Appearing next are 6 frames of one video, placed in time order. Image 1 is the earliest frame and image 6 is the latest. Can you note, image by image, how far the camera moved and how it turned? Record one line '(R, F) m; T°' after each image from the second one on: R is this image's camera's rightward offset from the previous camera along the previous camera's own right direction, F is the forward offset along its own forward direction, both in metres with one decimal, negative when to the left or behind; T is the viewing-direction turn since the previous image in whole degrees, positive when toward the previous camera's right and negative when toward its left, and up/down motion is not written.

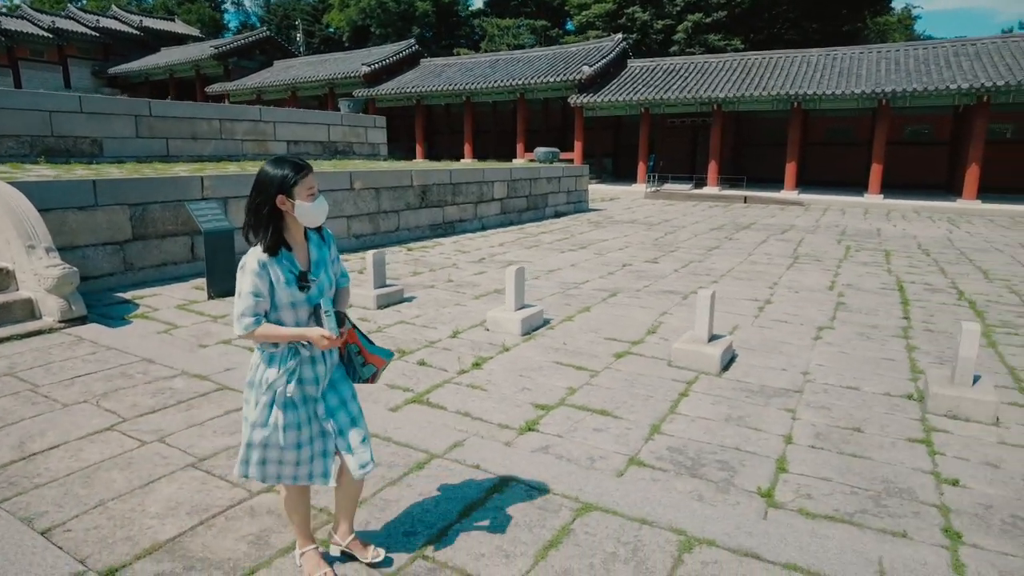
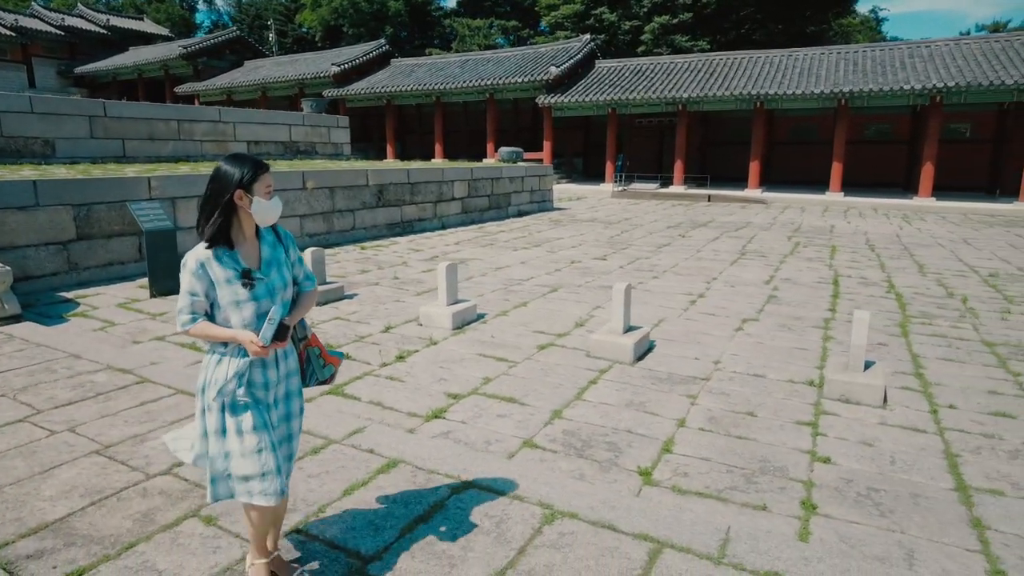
(+0.4, -0.2) m; +2°
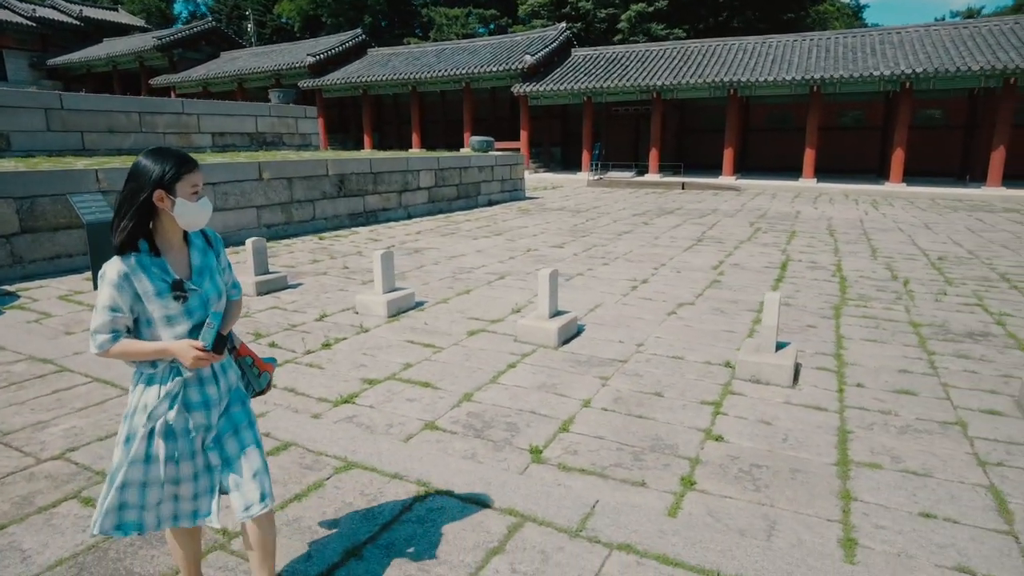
(+0.4, -0.1) m; +1°
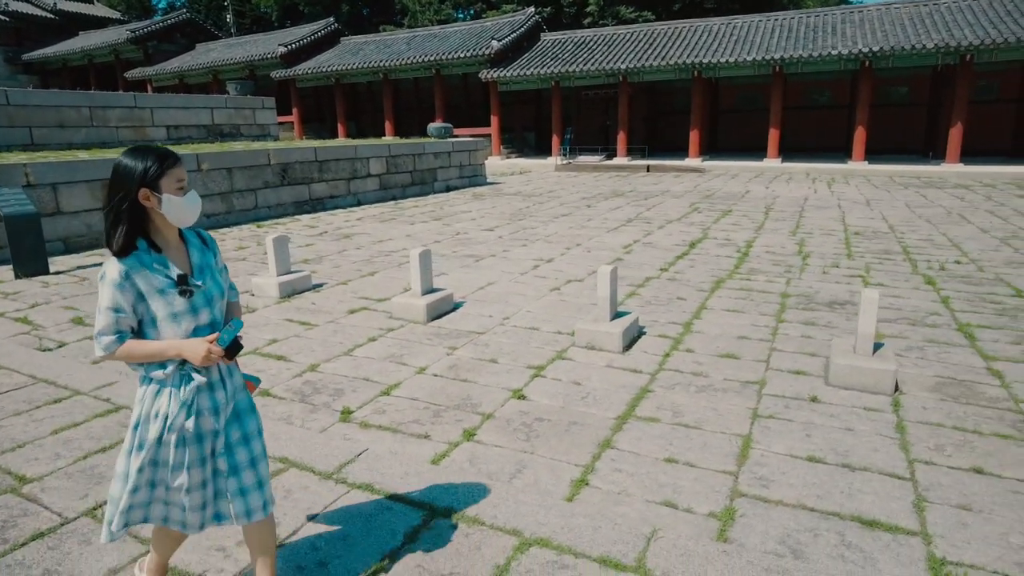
(+0.9, -0.3) m; 0°
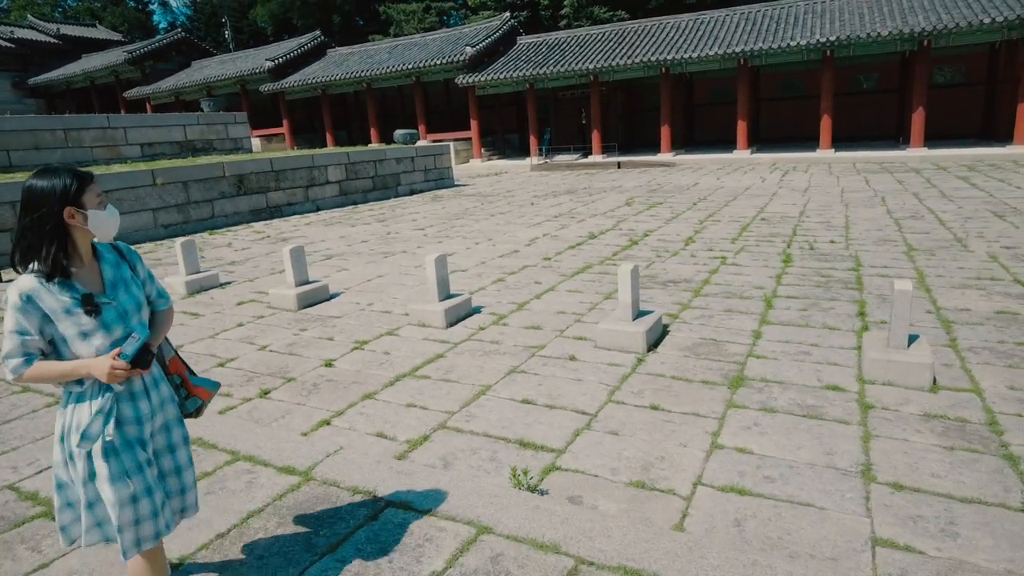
(+1.4, -0.6) m; -2°
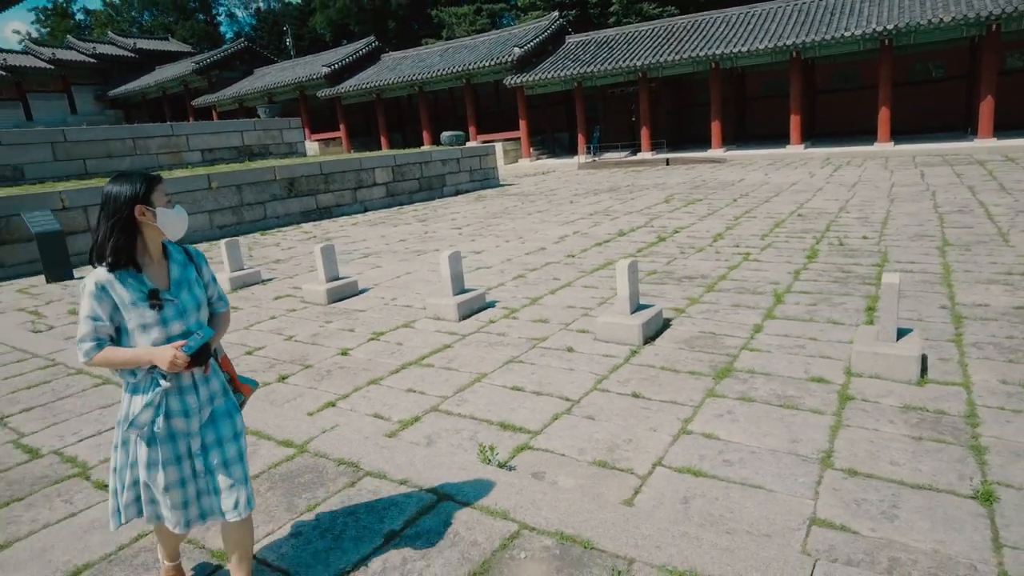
(+0.4, -0.2) m; -5°
